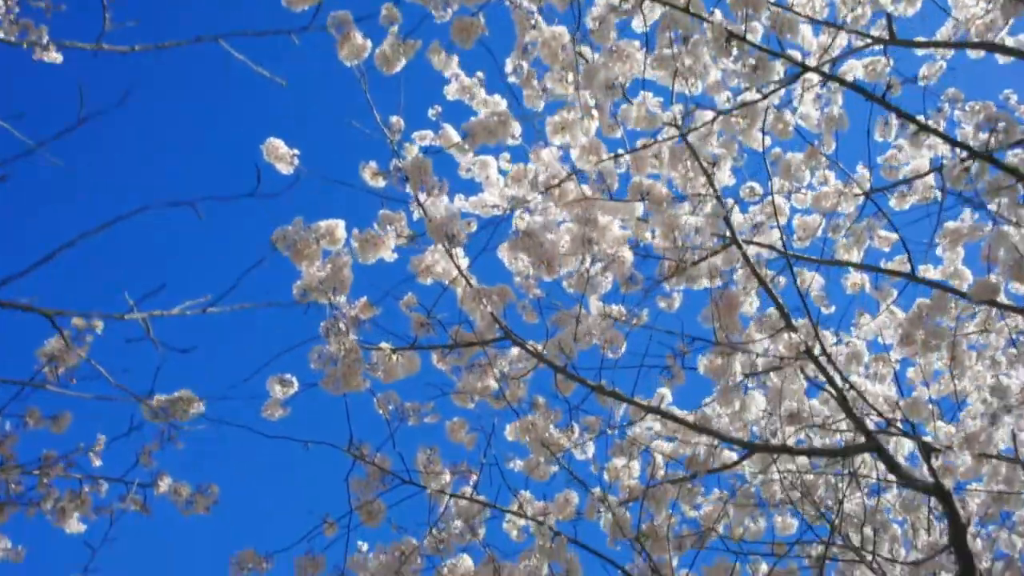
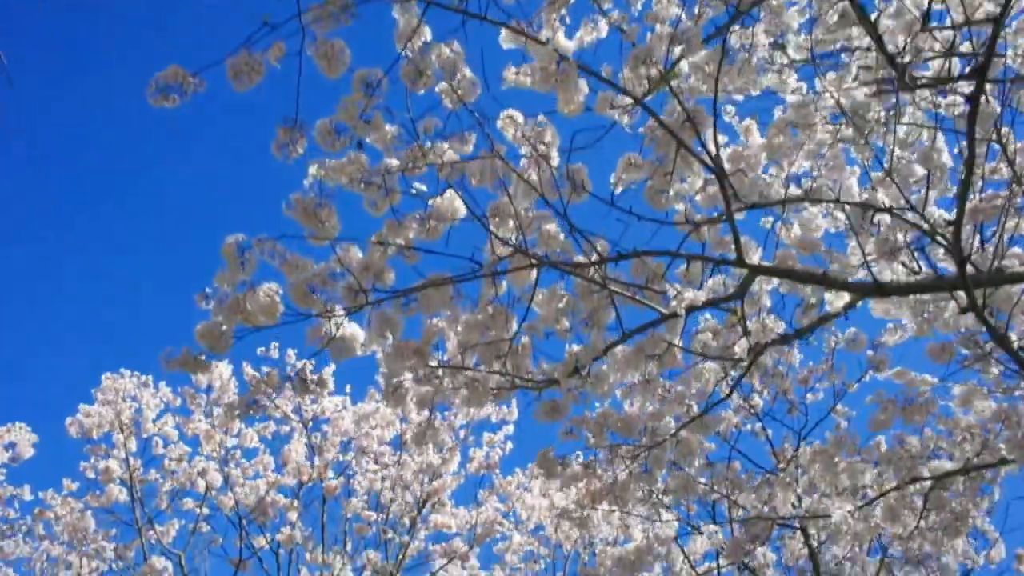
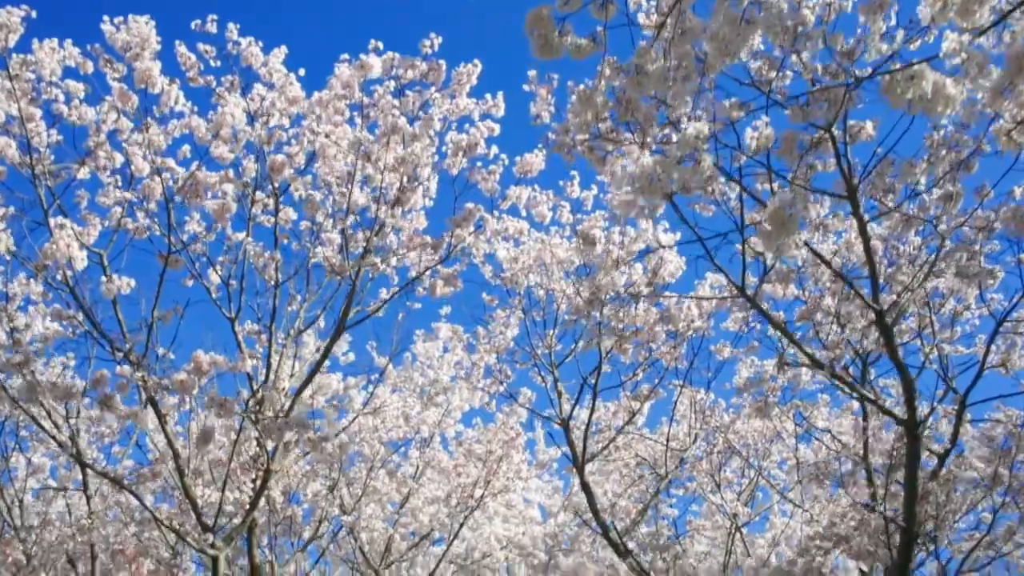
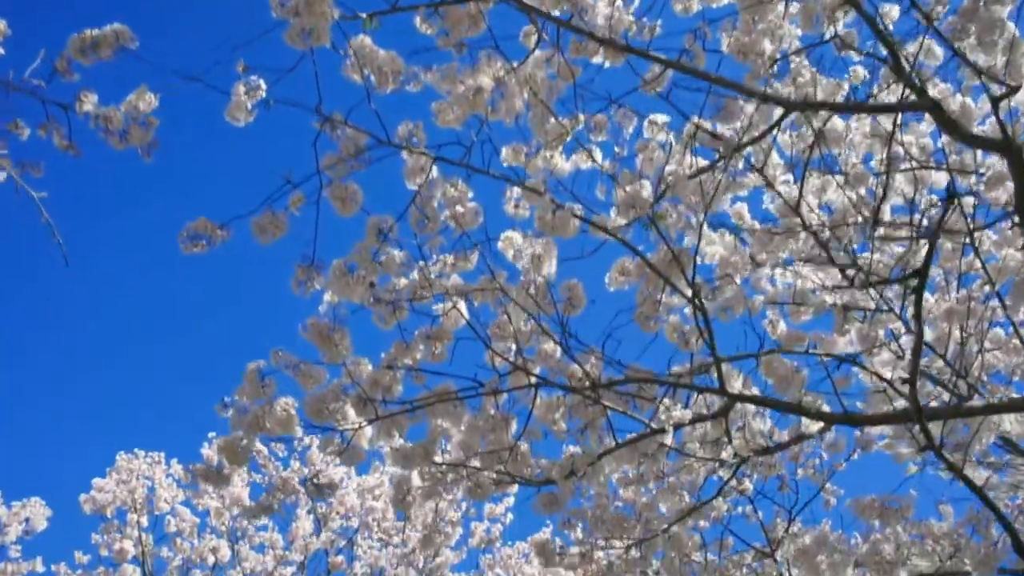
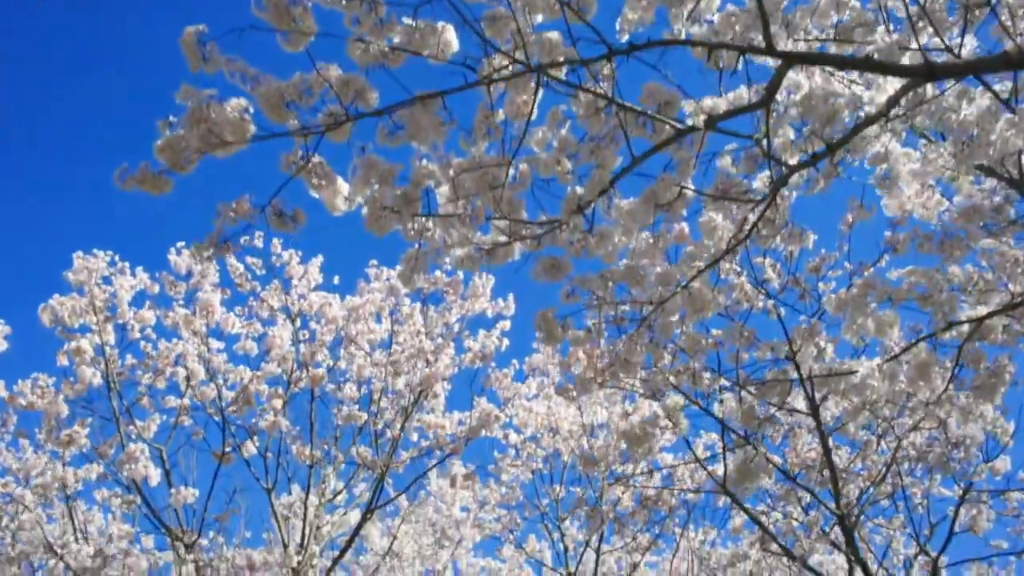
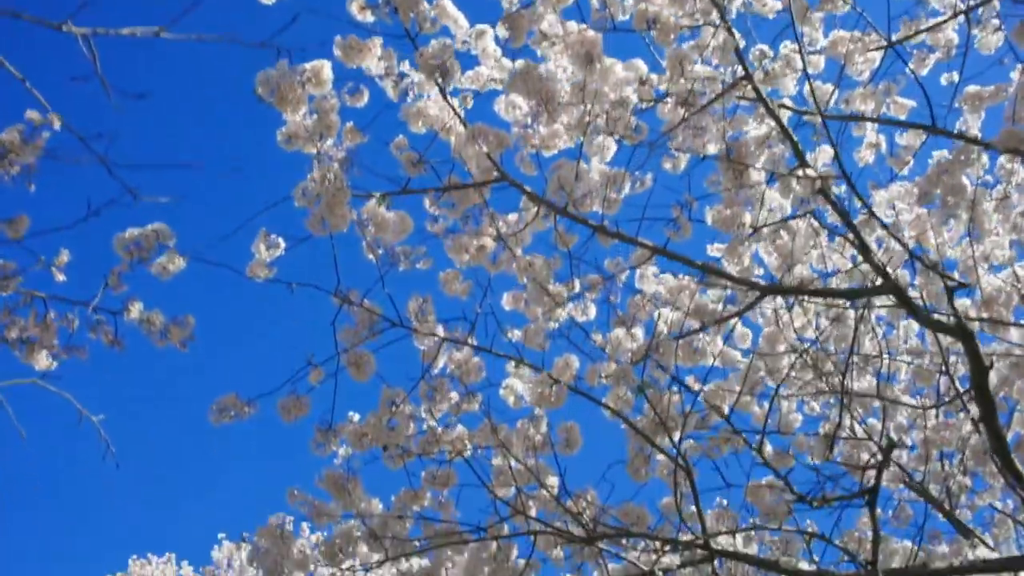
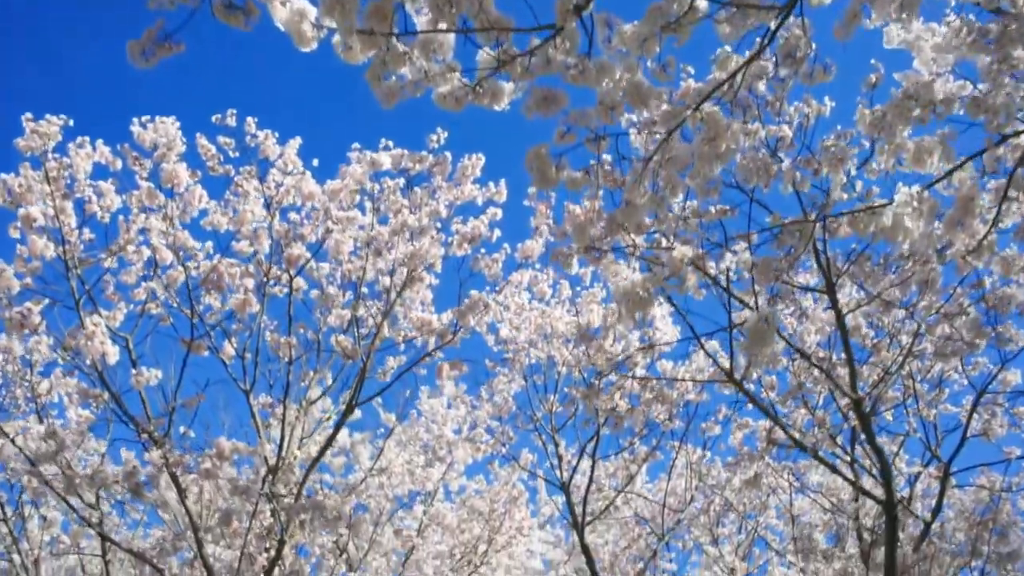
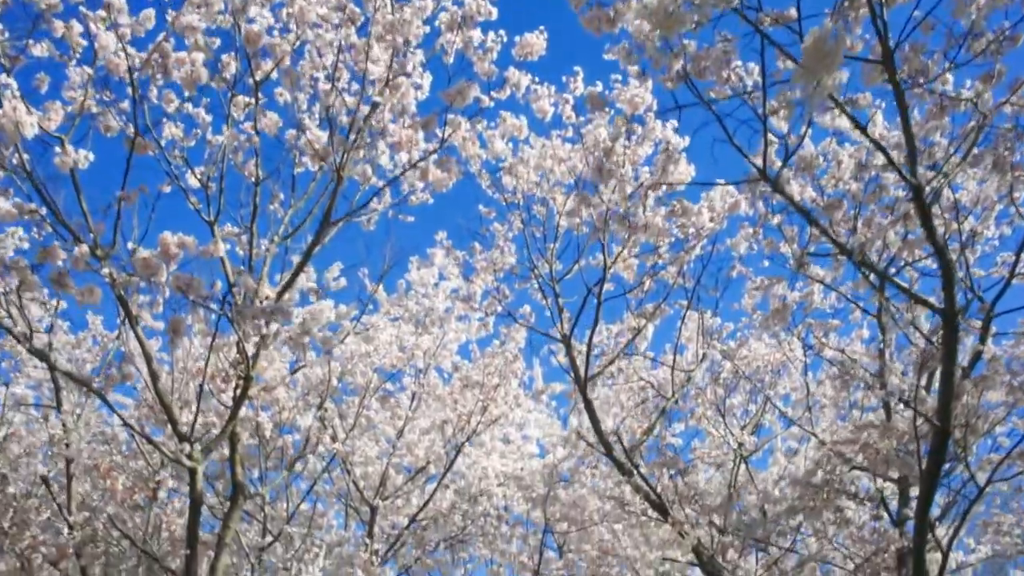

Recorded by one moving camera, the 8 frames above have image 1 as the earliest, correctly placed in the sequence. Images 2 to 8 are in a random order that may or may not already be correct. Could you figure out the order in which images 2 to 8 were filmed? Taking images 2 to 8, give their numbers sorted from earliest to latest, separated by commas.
6, 4, 2, 5, 7, 3, 8
